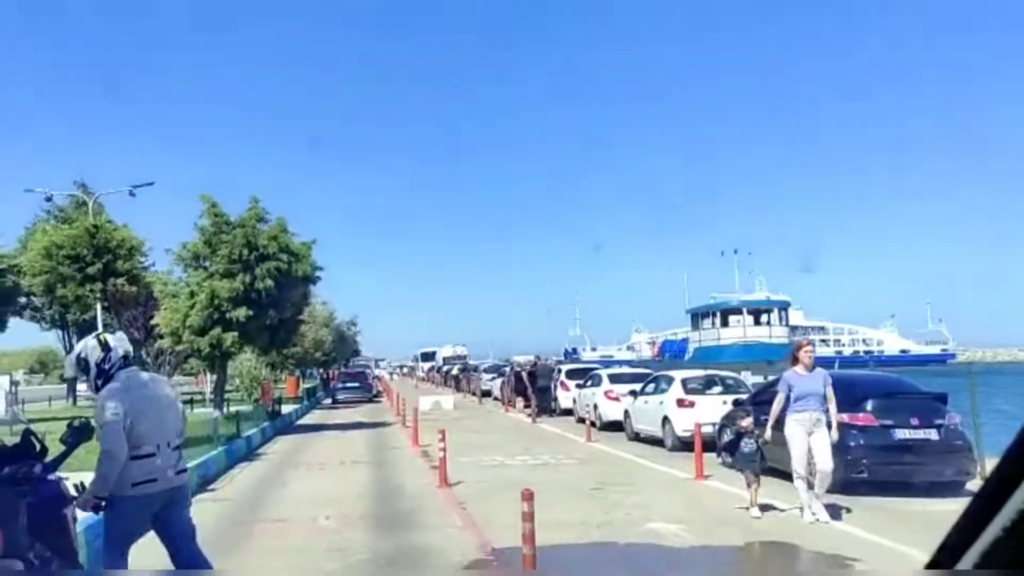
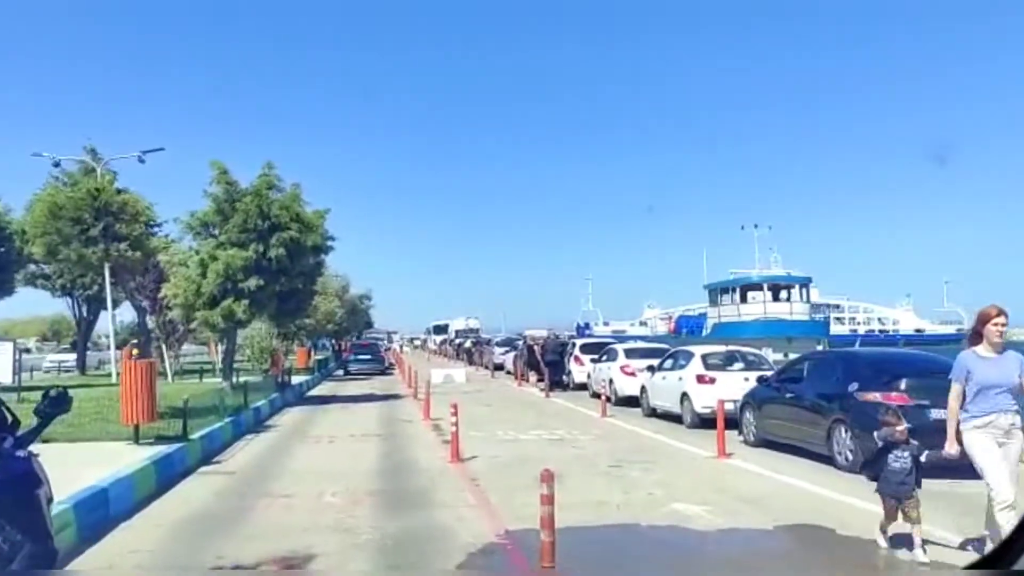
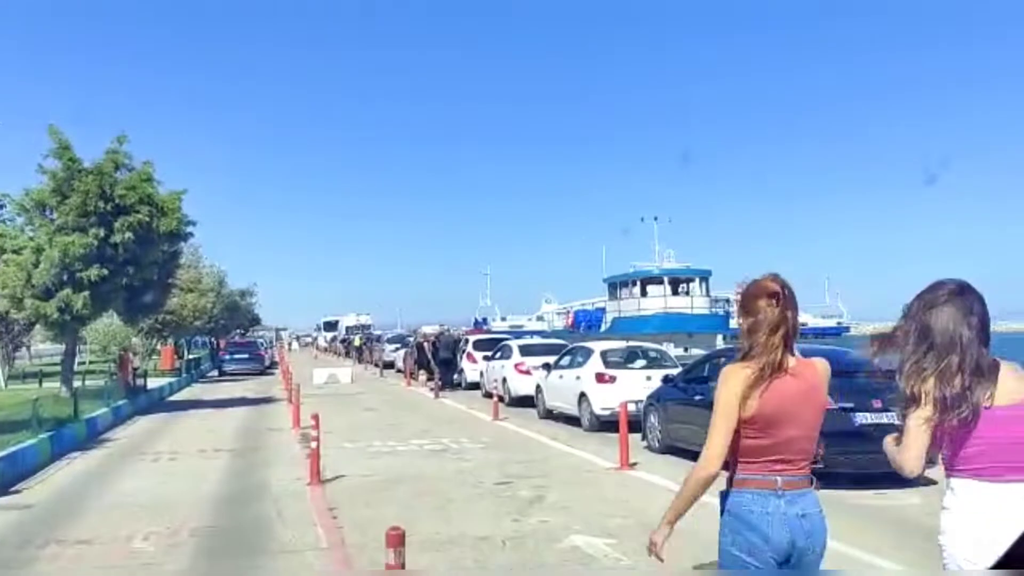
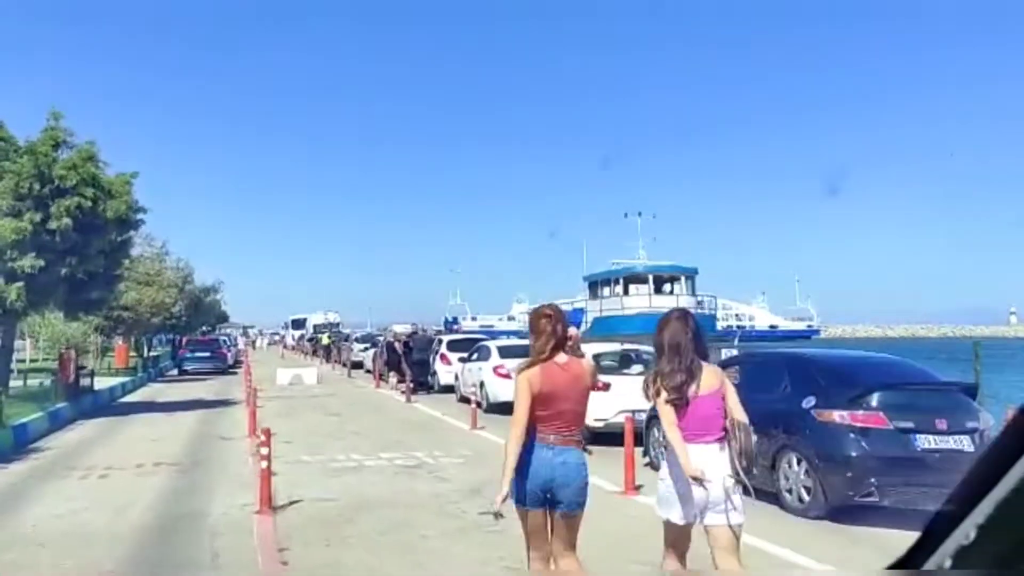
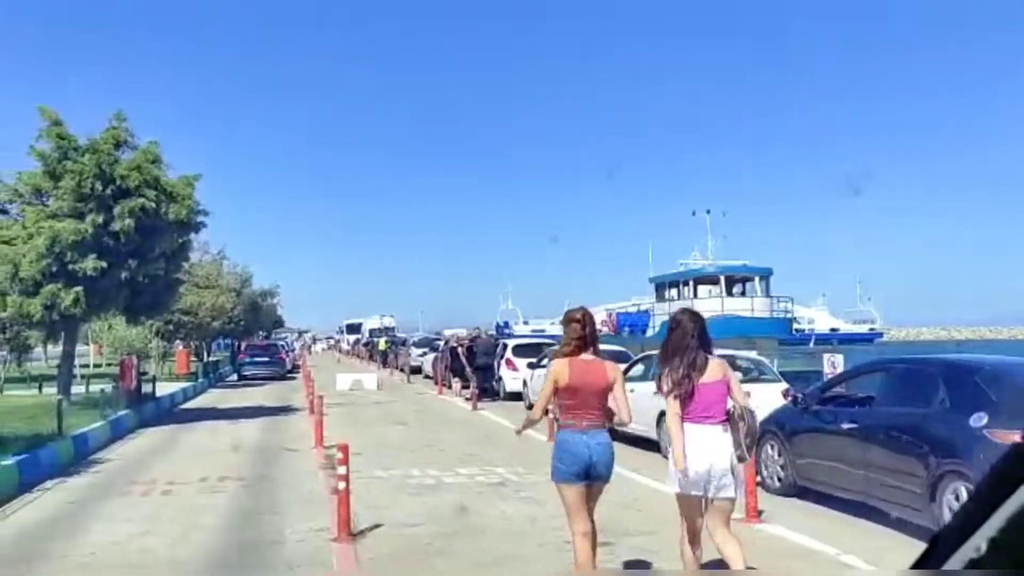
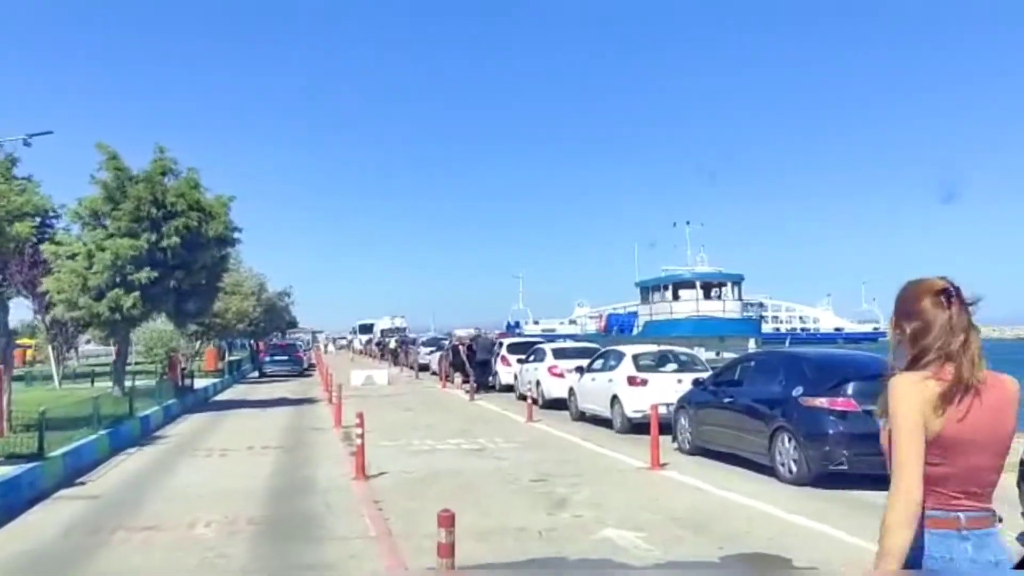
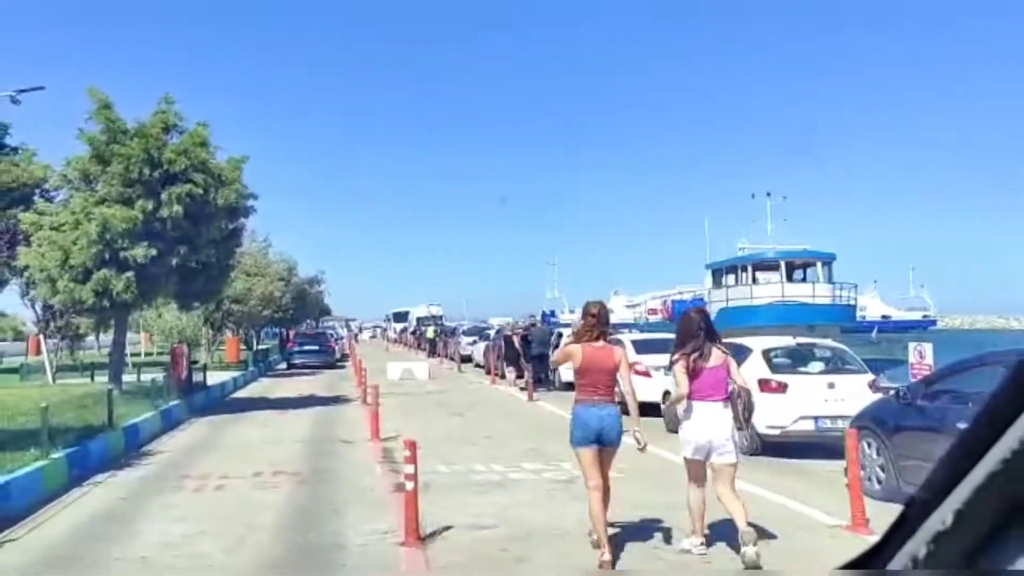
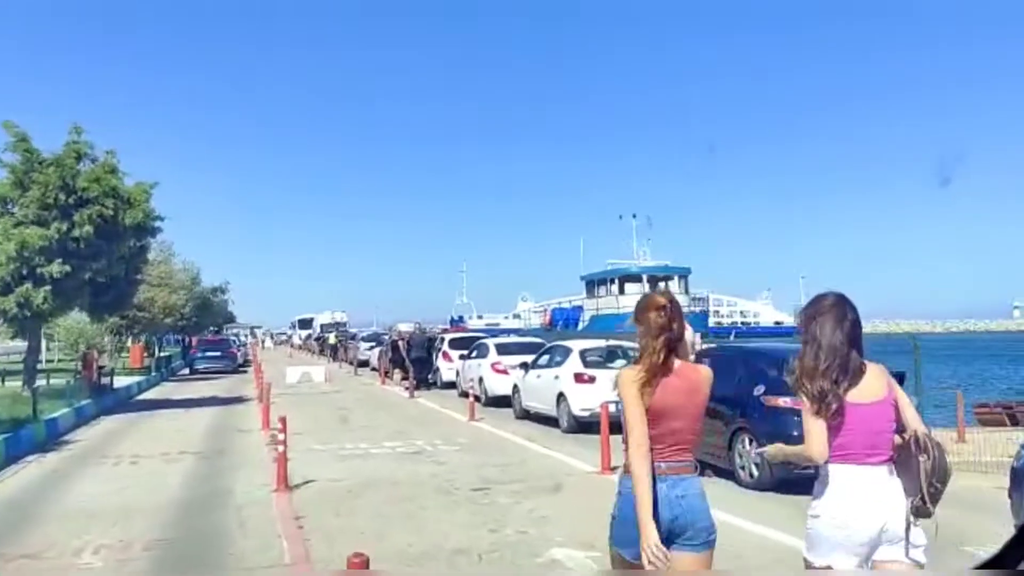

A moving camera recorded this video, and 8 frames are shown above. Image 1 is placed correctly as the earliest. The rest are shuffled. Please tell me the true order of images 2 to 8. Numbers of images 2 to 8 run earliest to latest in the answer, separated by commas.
2, 6, 3, 8, 4, 5, 7
